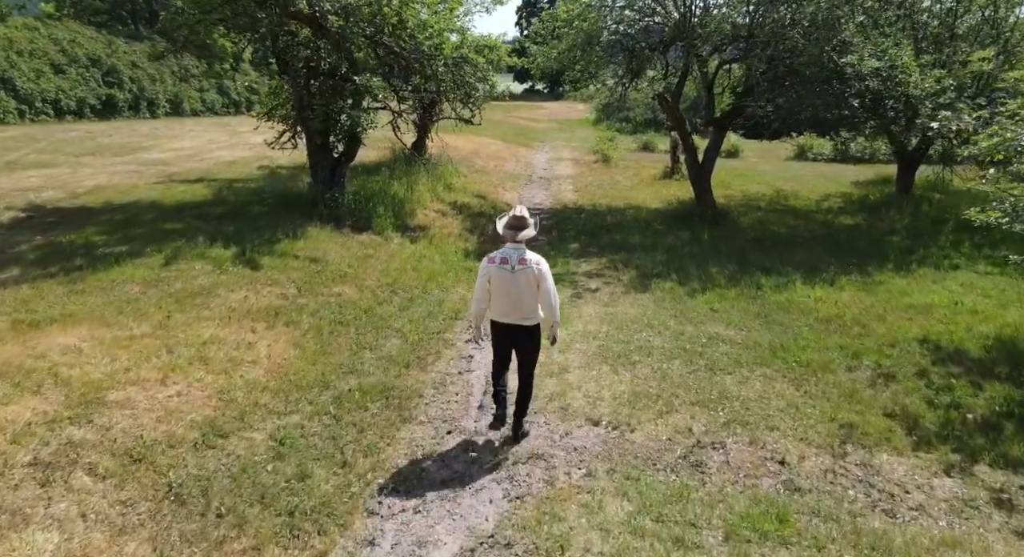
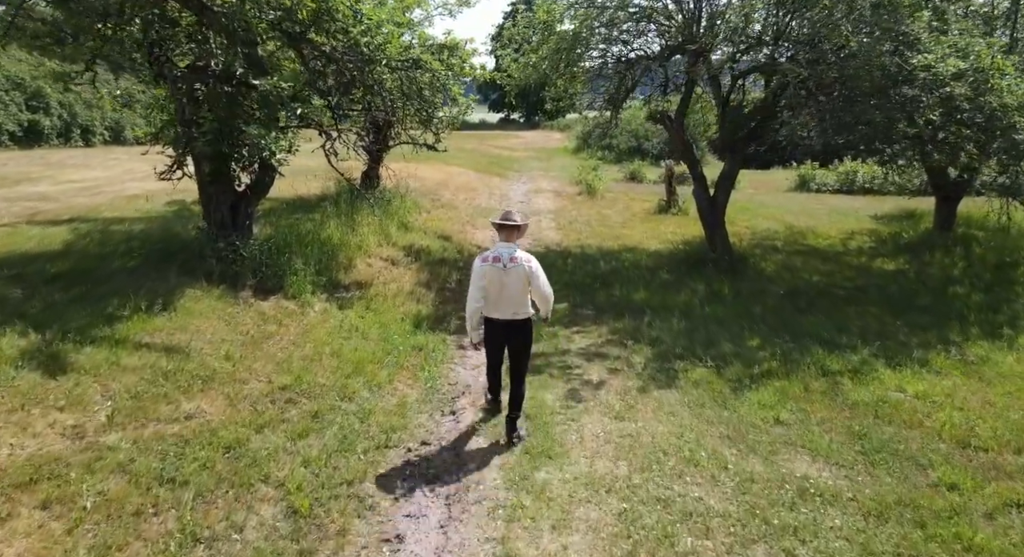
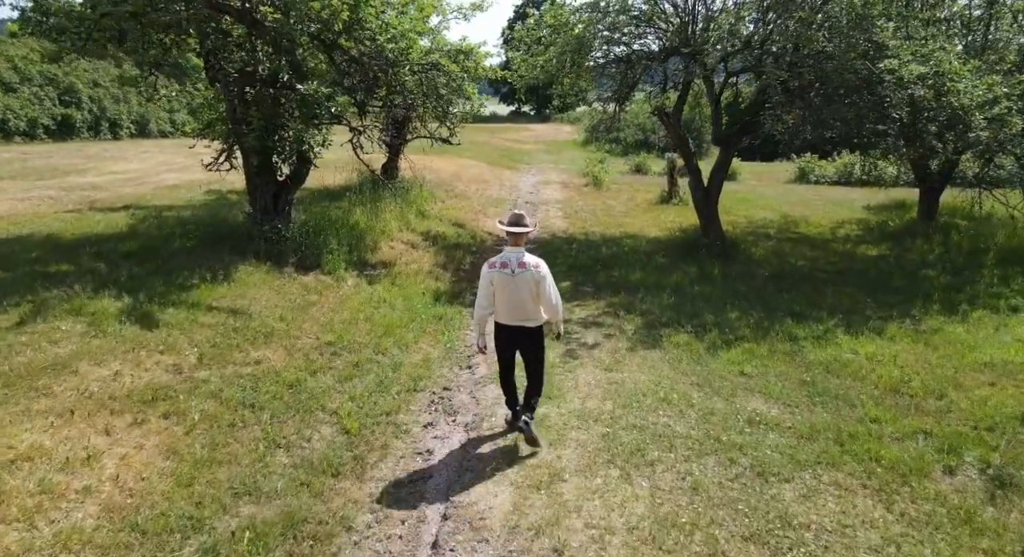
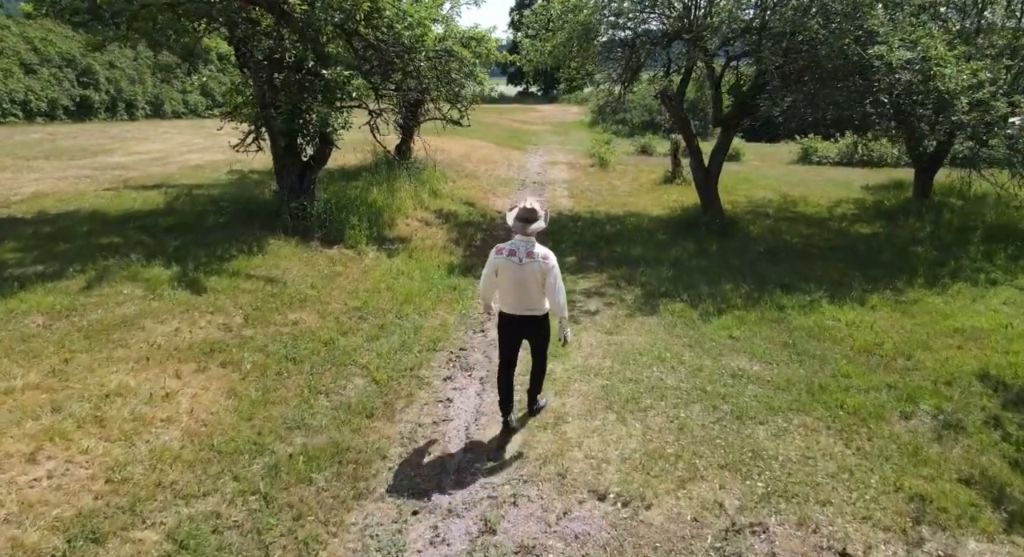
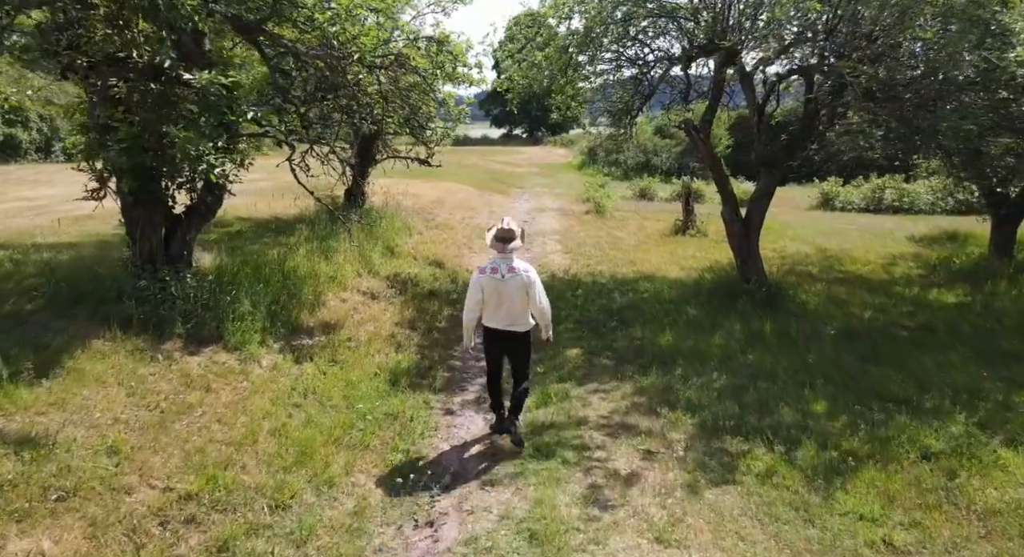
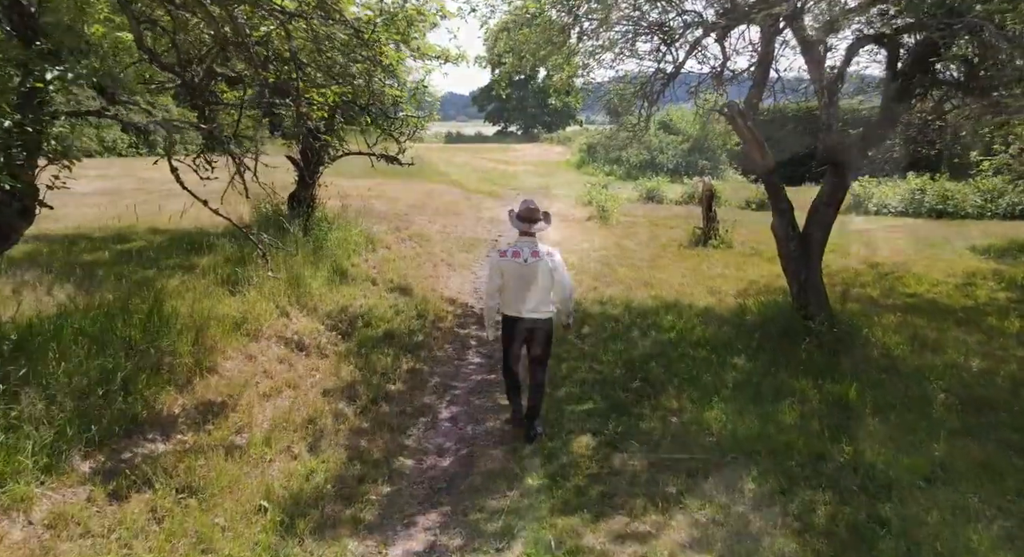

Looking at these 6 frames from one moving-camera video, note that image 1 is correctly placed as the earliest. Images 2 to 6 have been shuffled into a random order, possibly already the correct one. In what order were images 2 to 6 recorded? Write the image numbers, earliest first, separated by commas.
4, 3, 2, 5, 6
